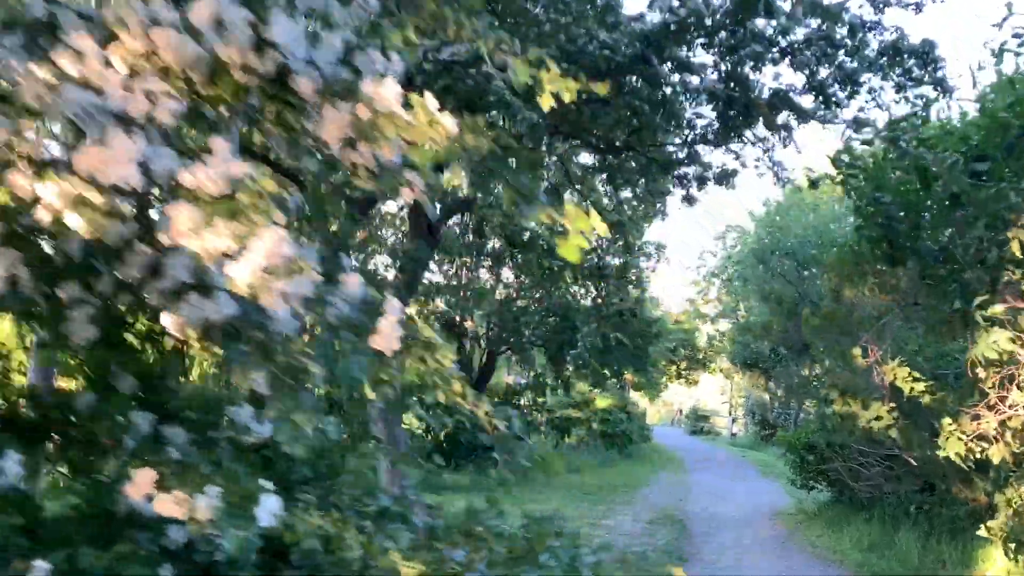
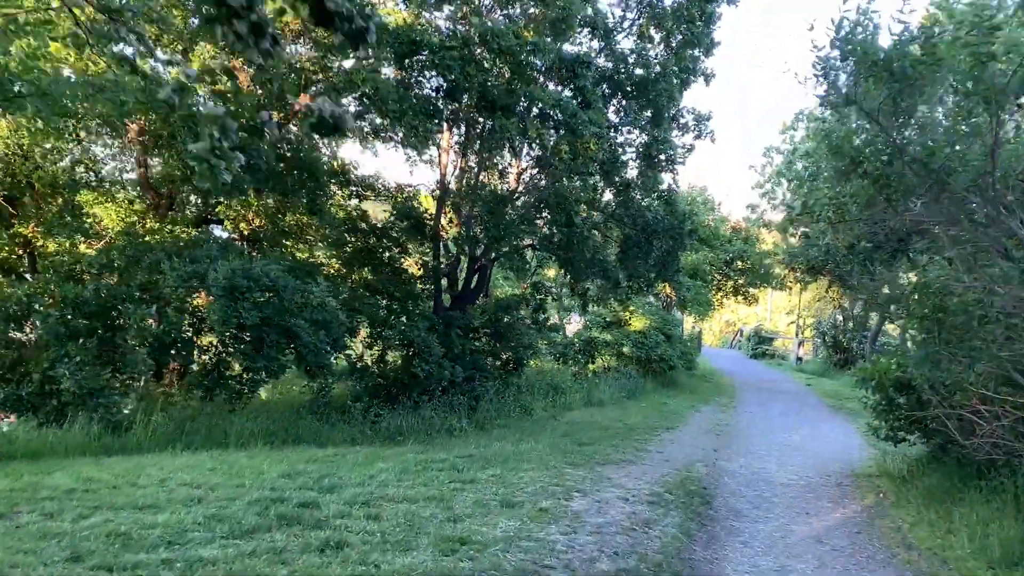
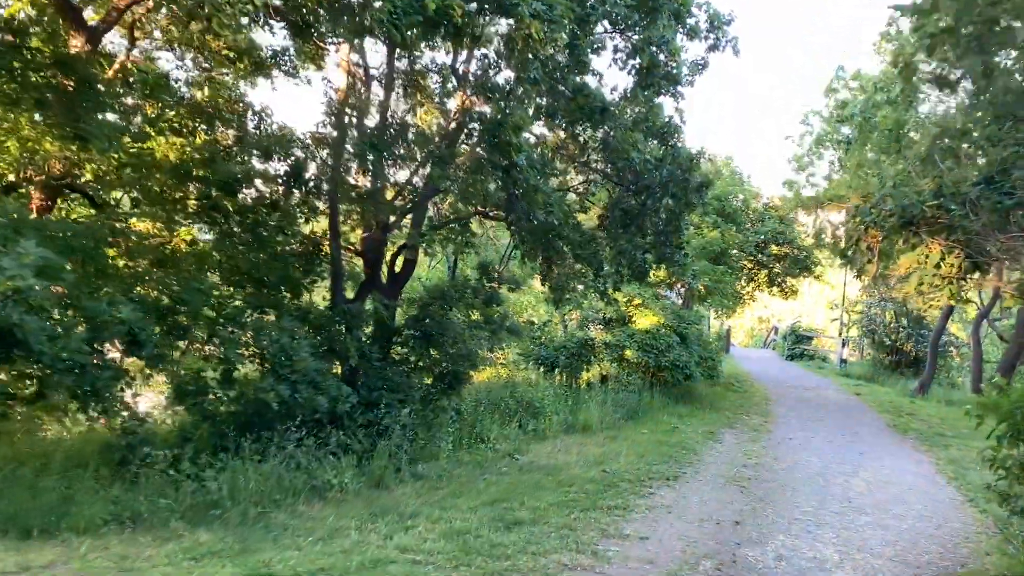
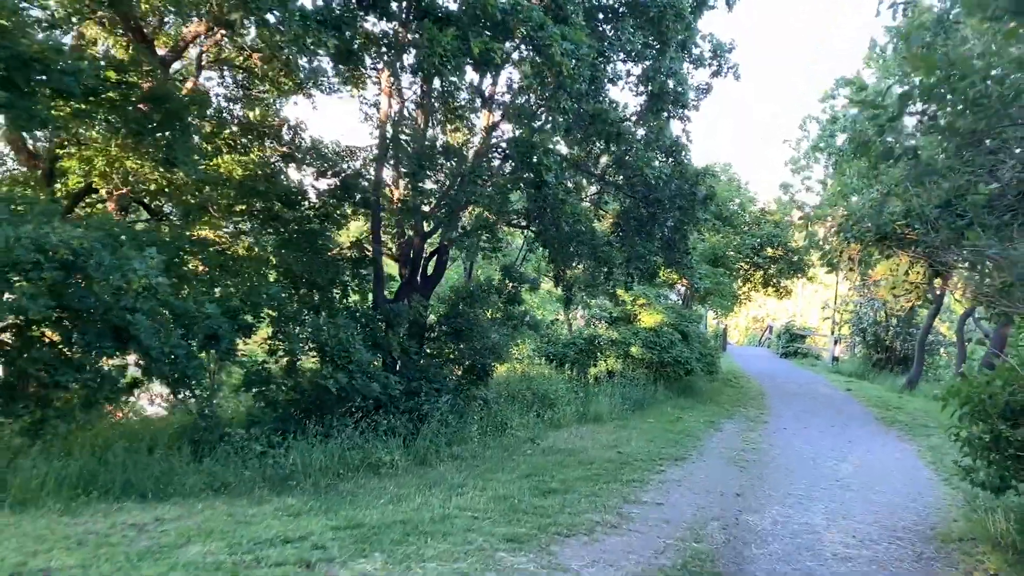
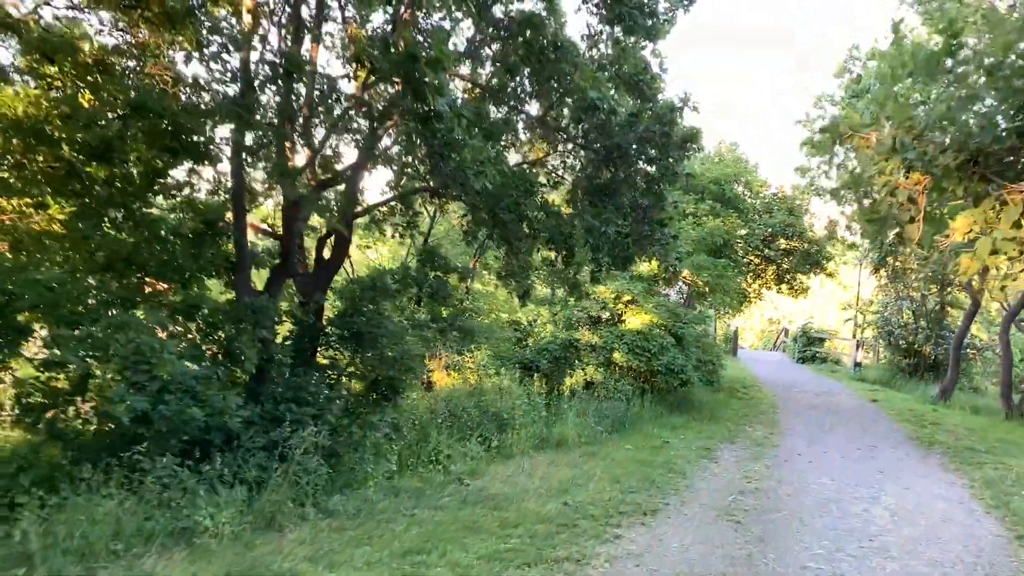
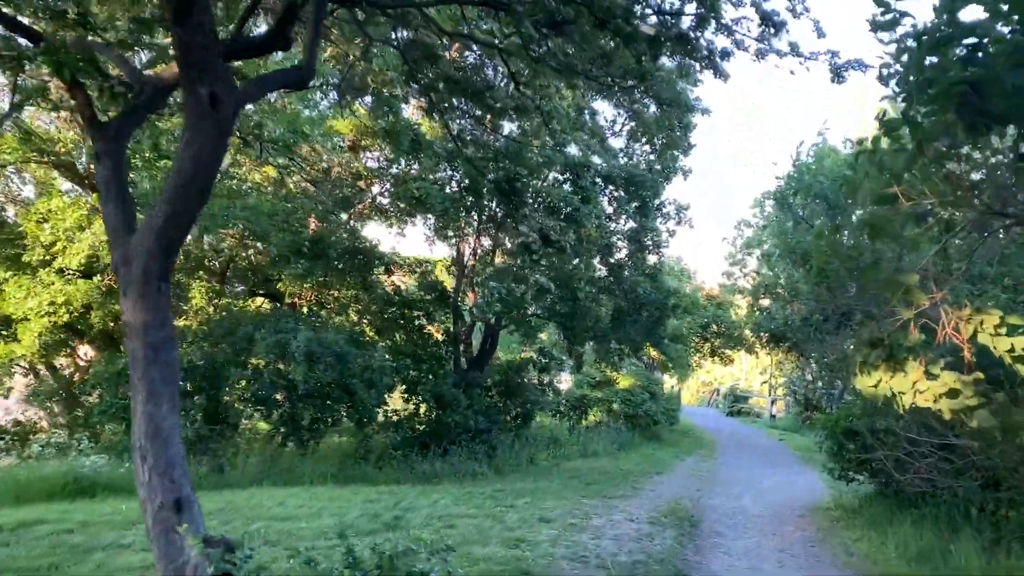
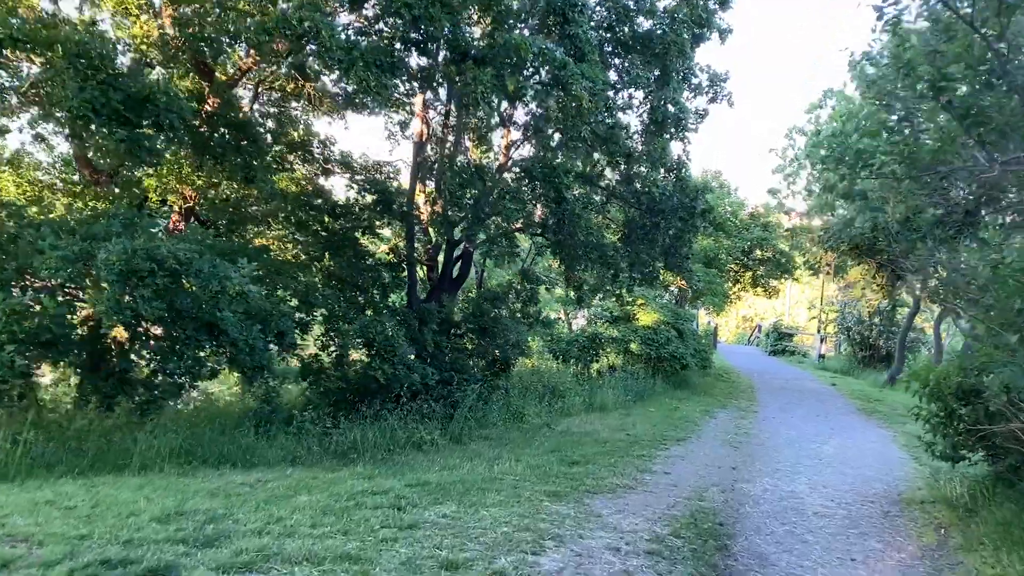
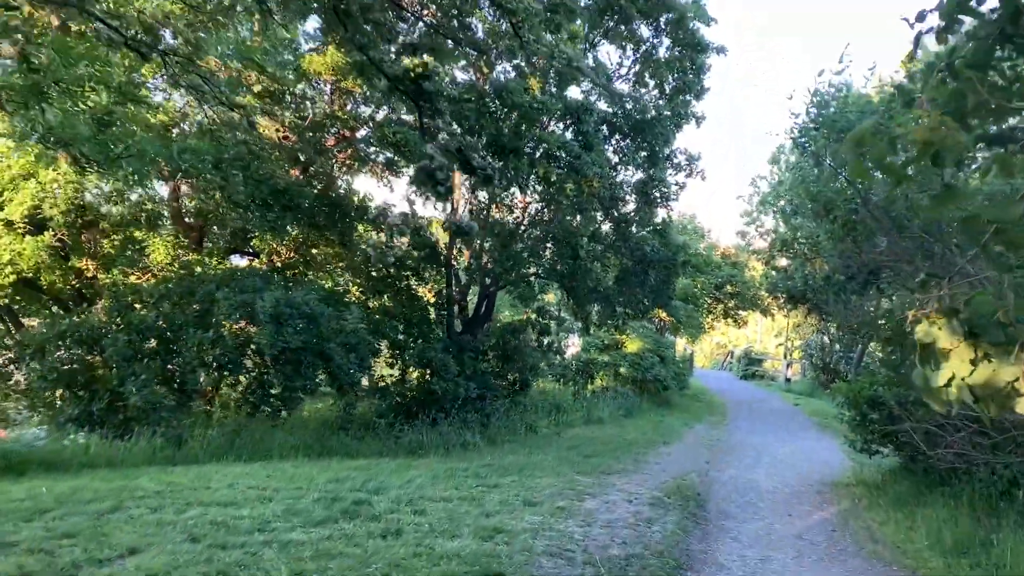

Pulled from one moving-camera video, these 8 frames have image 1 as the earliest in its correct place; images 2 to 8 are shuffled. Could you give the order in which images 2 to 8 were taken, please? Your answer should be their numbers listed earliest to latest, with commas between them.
6, 8, 2, 7, 4, 3, 5
